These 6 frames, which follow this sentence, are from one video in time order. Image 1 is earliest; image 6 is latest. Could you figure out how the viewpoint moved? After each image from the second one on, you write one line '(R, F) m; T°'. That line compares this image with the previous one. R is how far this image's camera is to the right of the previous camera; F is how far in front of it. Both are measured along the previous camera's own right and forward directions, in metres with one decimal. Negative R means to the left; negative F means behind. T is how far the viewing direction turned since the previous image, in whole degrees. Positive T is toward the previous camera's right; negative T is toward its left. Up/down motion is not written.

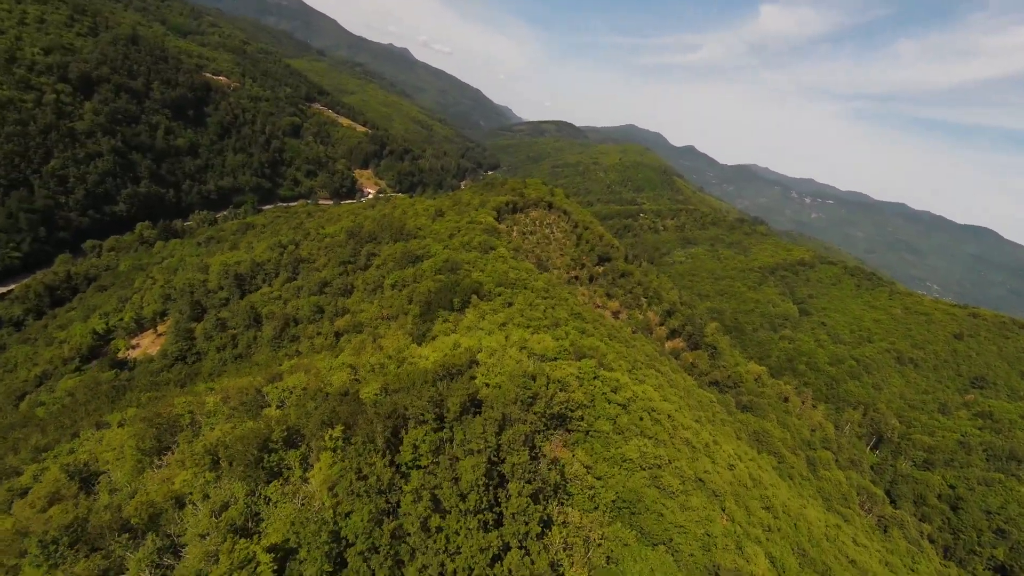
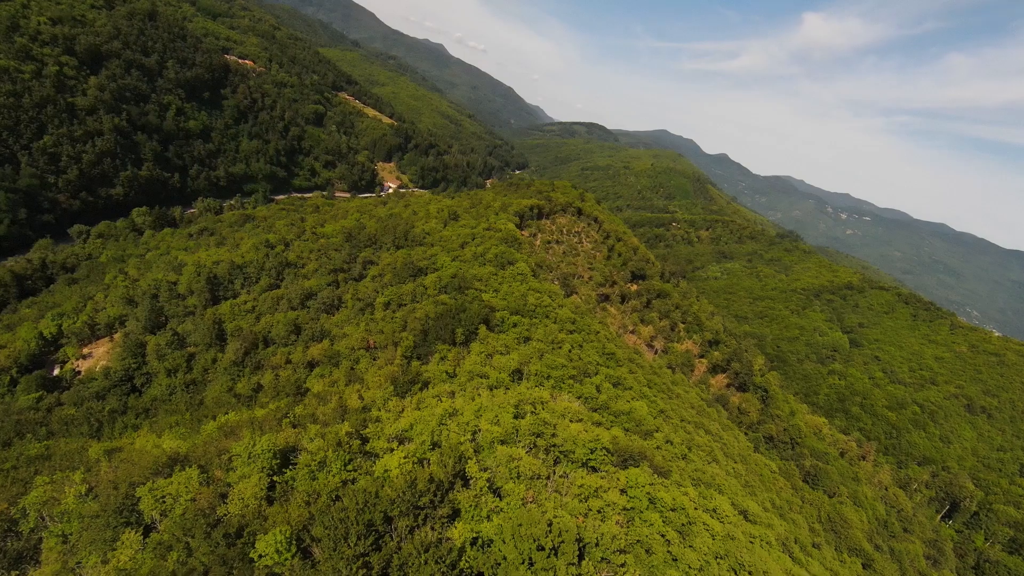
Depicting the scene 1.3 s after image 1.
(+0.1, +7.8) m; -2°
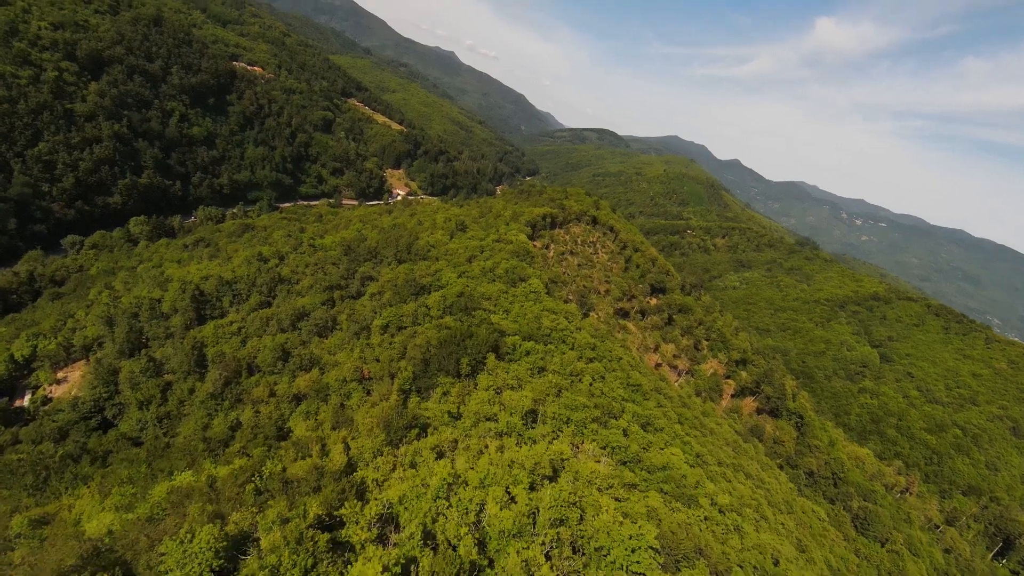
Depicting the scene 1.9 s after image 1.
(-0.1, +3.6) m; -1°
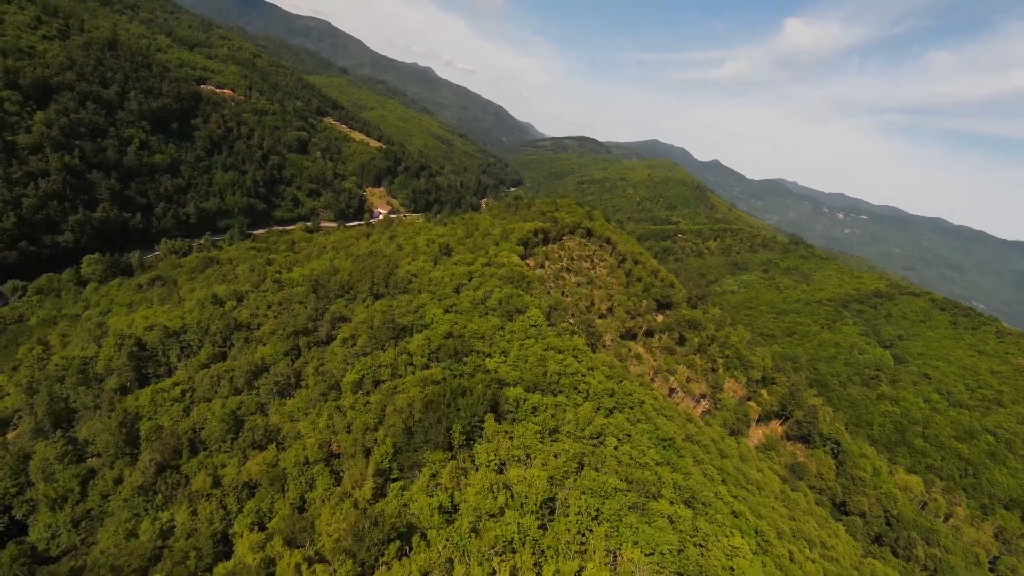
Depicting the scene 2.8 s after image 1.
(-0.3, +5.2) m; +1°
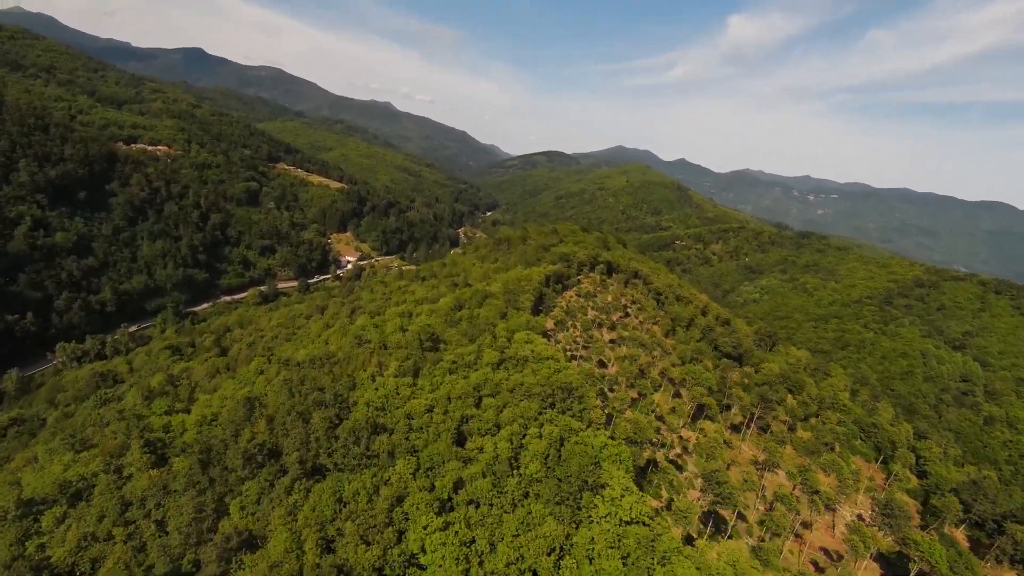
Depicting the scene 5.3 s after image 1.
(-1.8, +15.4) m; +2°
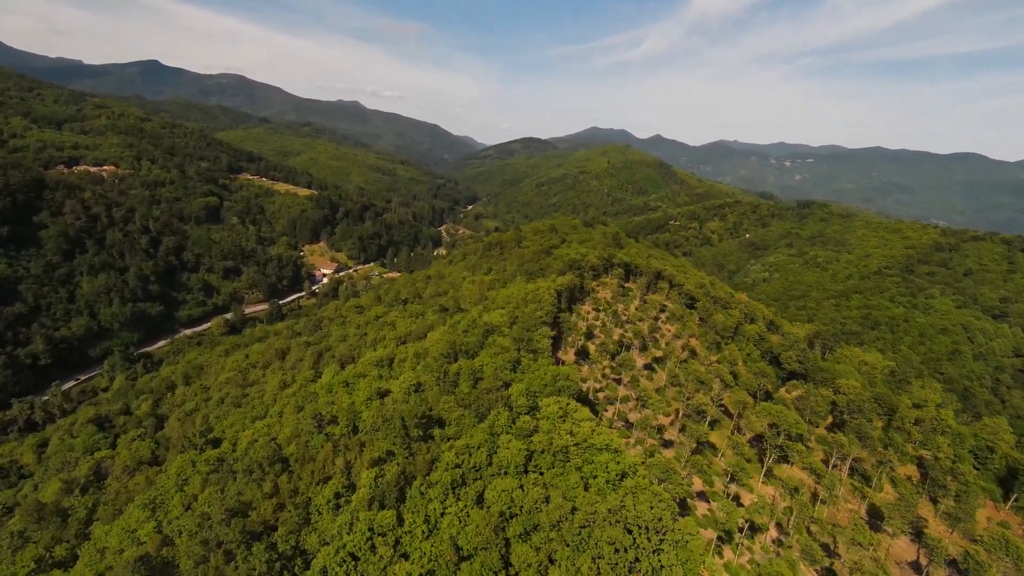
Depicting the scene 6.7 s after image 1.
(-1.0, +8.7) m; +1°
